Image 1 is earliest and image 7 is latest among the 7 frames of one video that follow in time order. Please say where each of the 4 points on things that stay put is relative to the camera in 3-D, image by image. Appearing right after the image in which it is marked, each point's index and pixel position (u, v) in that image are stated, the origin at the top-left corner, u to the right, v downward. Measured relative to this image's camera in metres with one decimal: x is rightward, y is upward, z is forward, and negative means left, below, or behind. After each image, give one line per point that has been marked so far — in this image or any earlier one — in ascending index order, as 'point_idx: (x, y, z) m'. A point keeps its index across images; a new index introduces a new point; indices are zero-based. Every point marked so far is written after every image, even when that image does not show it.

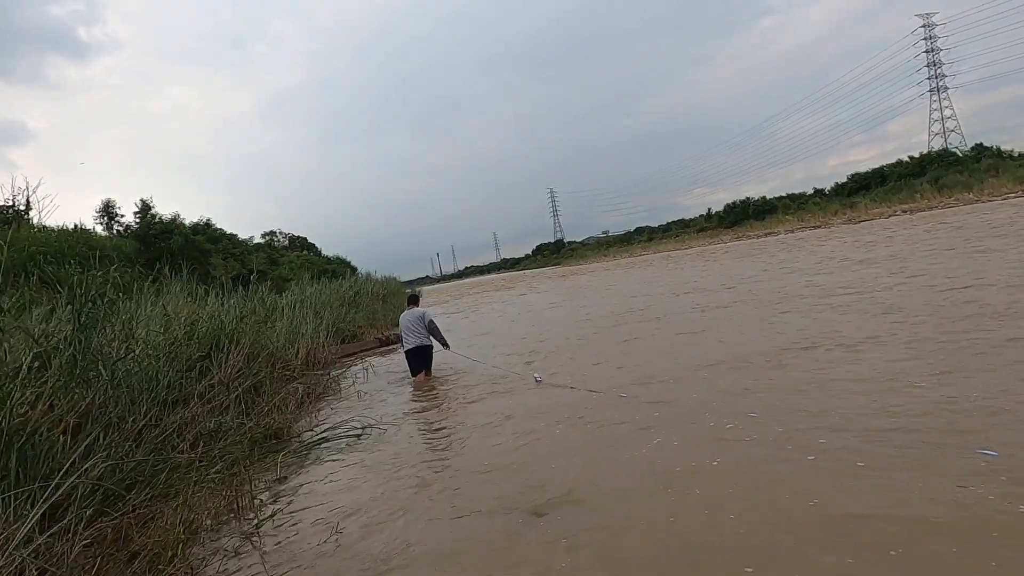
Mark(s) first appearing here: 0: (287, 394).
0: (-2.3, -1.1, +6.7) m
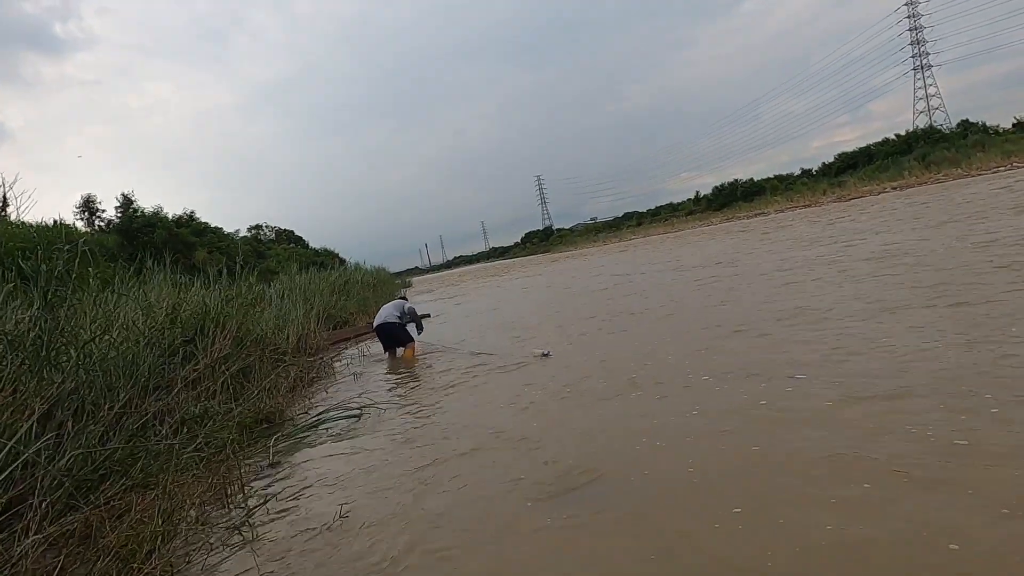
0: (-2.2, -0.9, +6.3) m
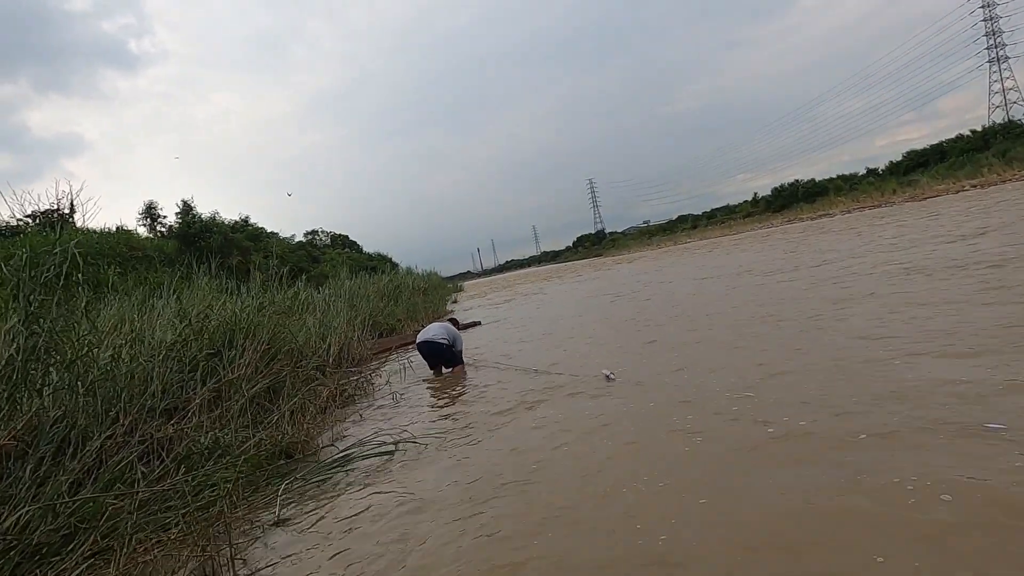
0: (-1.7, -0.9, +5.7) m
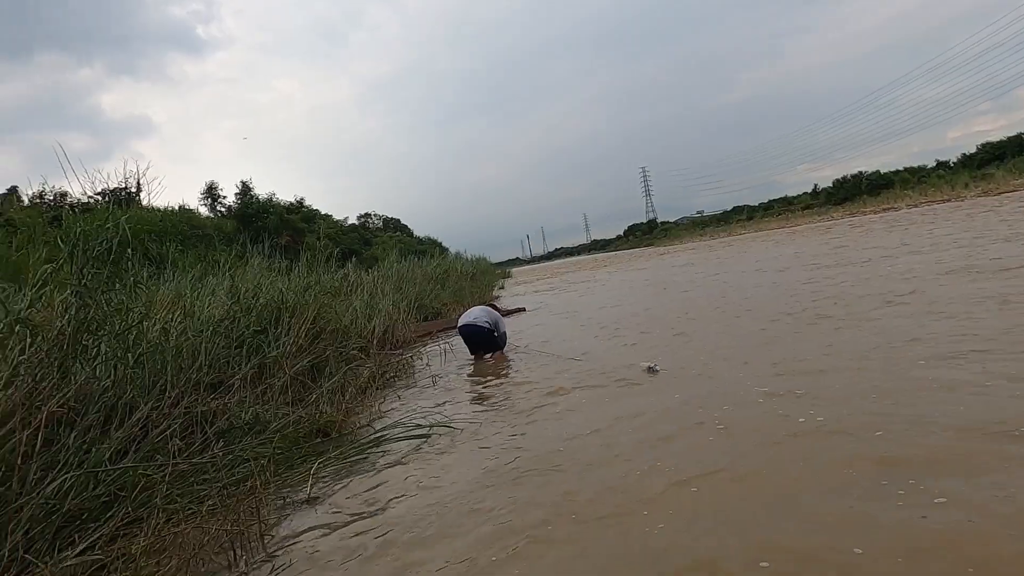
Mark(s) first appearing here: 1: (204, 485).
0: (-1.4, -0.8, +5.7) m
1: (-1.3, -0.9, +2.9) m
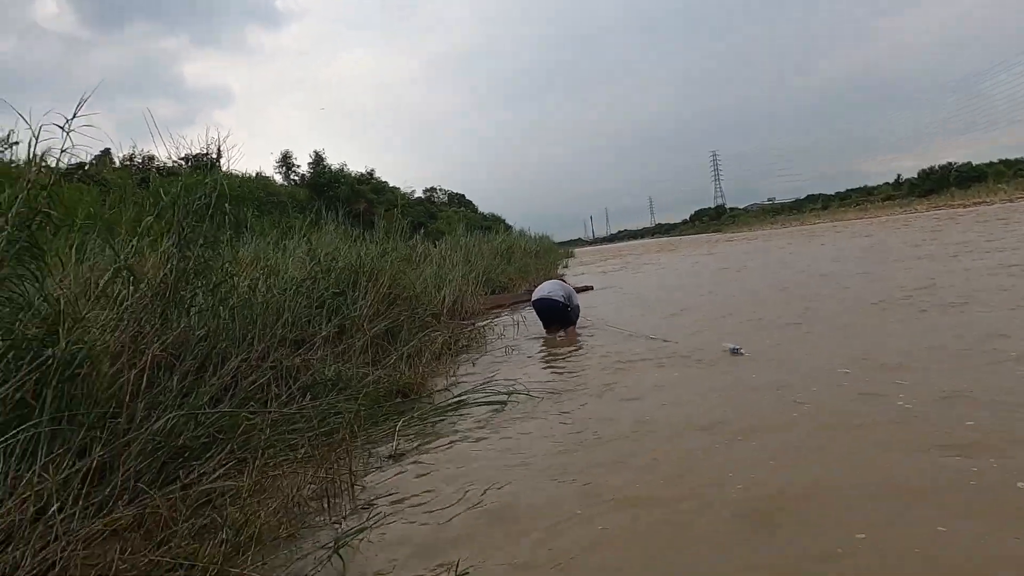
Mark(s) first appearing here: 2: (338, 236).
0: (-0.8, -0.5, +5.8) m
1: (-1.0, -0.7, +3.0) m
2: (-2.5, +0.8, +9.6) m
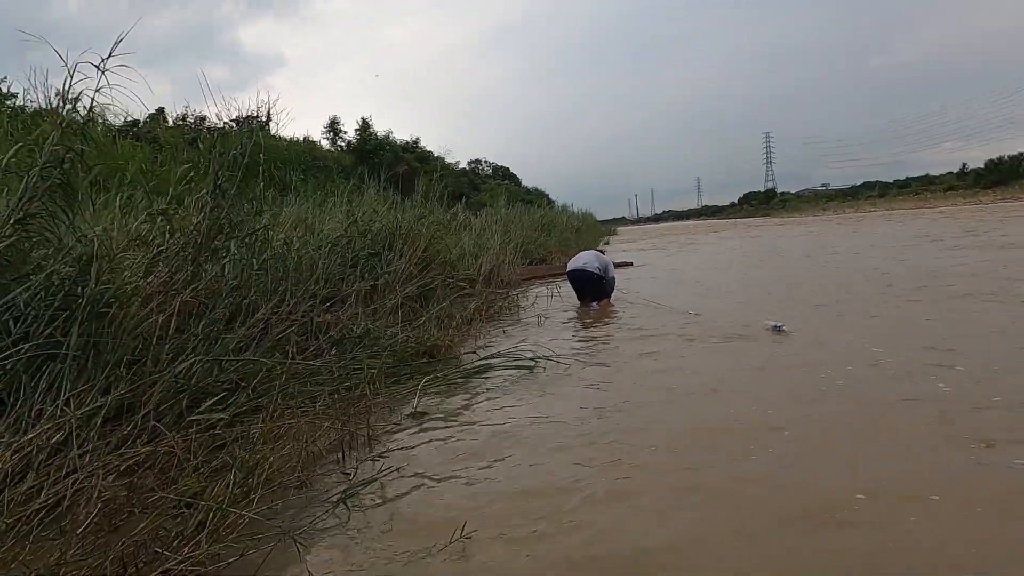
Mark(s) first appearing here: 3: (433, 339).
0: (-0.5, -0.2, +5.8) m
1: (-0.9, -0.4, +3.0) m
2: (-1.9, +1.3, +9.6) m
3: (-0.5, -0.4, +4.5) m
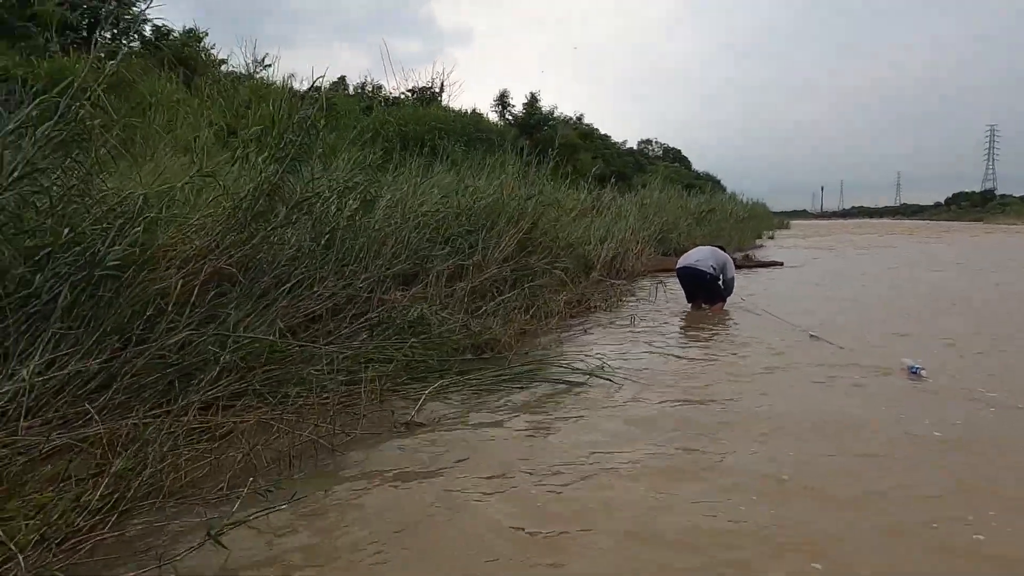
0: (+0.4, -0.1, +5.4) m
1: (-0.7, -0.4, +2.7) m
2: (0.0, +1.6, +9.4) m
3: (0.0, -0.3, +4.1) m
